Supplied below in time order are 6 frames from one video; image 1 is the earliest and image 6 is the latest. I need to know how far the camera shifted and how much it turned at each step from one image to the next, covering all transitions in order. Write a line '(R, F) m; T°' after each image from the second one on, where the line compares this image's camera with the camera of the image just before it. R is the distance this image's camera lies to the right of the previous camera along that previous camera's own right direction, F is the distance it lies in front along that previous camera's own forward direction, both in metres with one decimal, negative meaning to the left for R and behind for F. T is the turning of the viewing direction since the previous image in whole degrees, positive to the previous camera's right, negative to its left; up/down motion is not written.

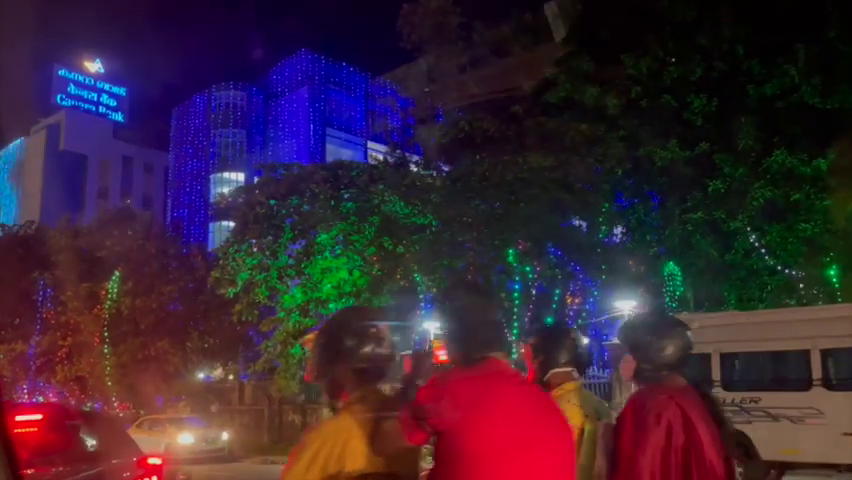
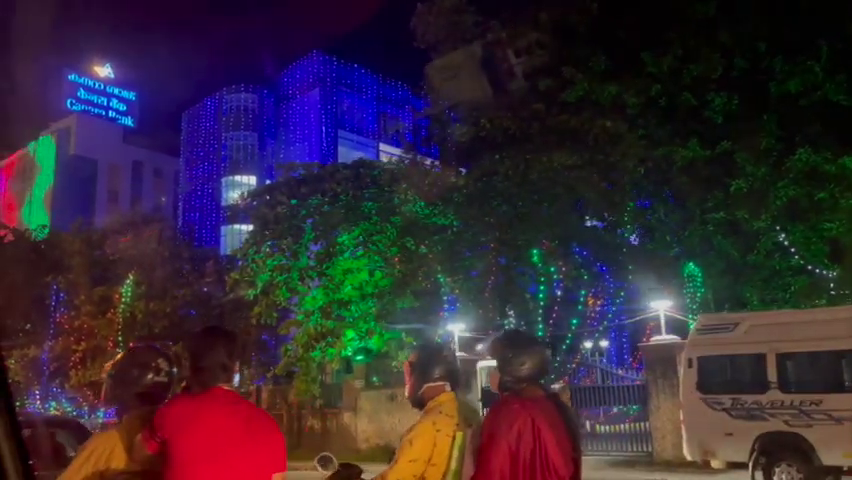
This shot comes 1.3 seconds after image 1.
(-0.2, +0.2) m; 0°
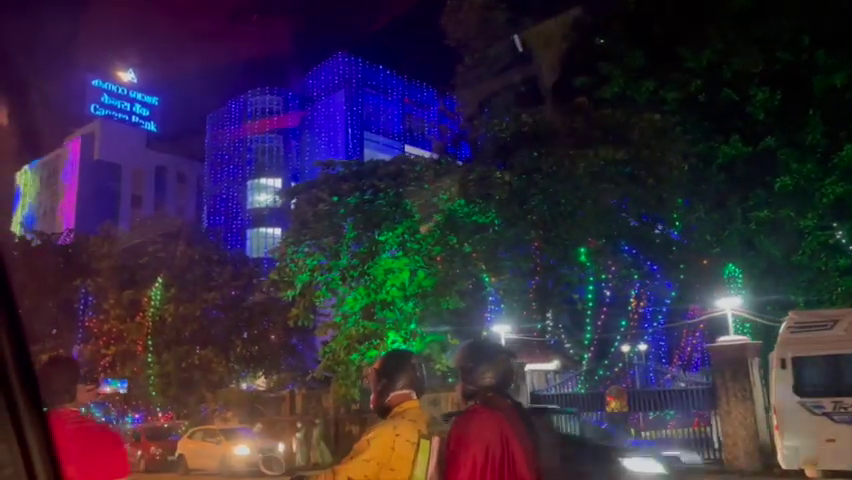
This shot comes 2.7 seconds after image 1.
(-0.4, +0.3) m; -1°
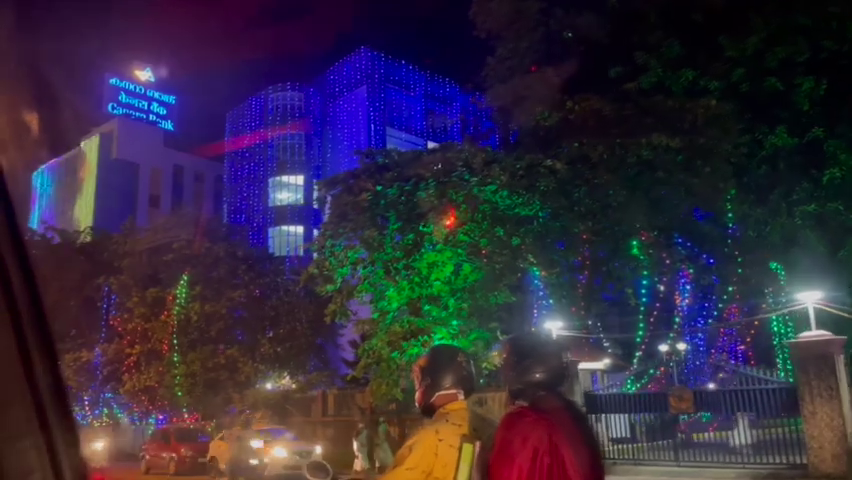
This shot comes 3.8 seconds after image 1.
(-0.5, +0.4) m; -1°
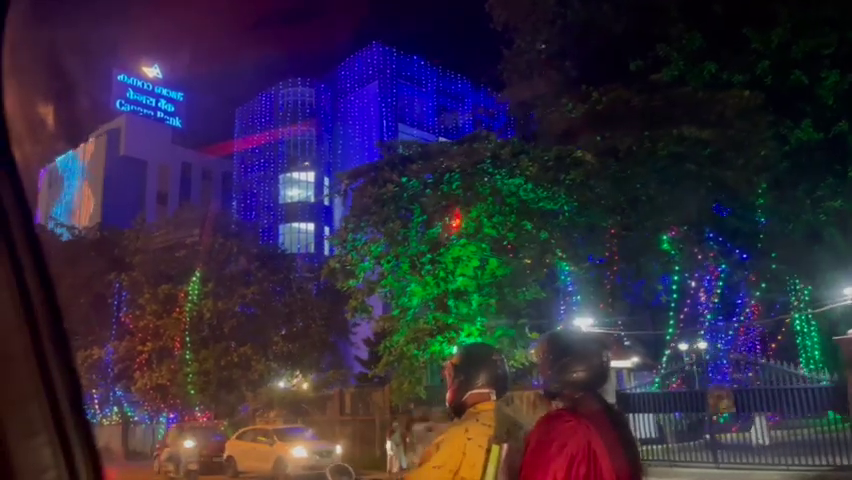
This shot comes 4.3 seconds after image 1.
(-0.3, +0.2) m; 0°
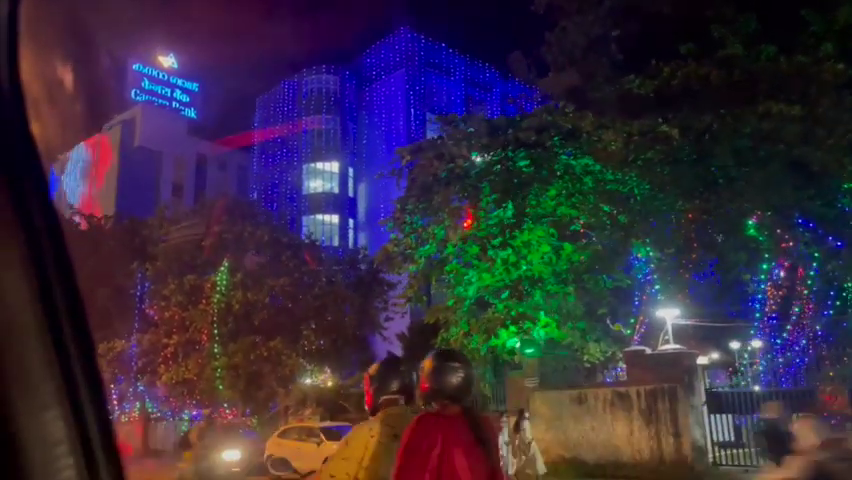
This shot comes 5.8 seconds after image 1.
(-0.7, +0.7) m; 0°
